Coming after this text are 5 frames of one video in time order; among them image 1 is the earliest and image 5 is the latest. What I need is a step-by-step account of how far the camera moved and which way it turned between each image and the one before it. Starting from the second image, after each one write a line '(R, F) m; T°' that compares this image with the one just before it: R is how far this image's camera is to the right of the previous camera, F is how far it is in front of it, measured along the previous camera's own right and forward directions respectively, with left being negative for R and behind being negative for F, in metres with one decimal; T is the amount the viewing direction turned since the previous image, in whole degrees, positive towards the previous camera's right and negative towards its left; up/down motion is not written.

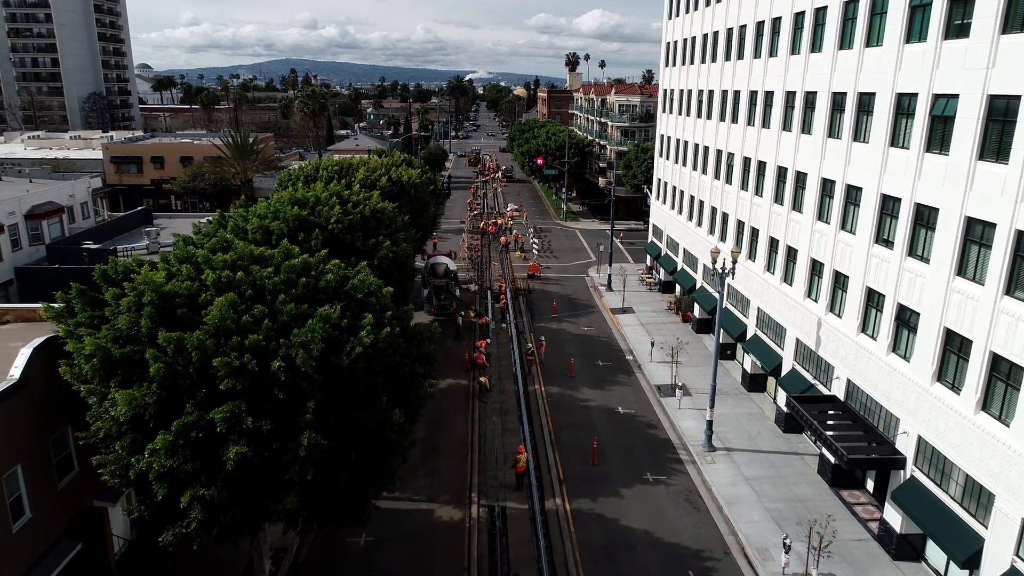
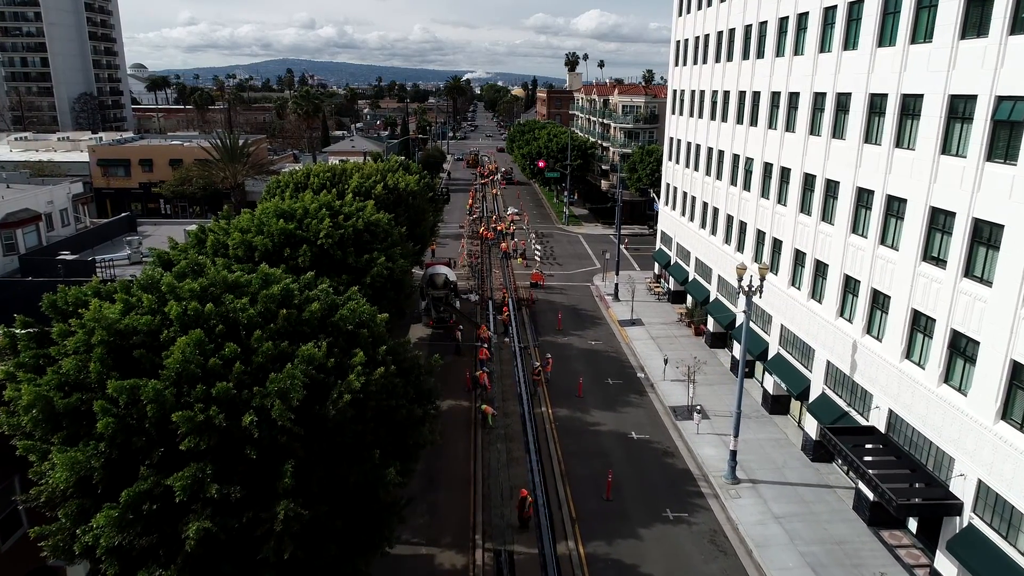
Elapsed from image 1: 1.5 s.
(-0.3, +2.2) m; 0°
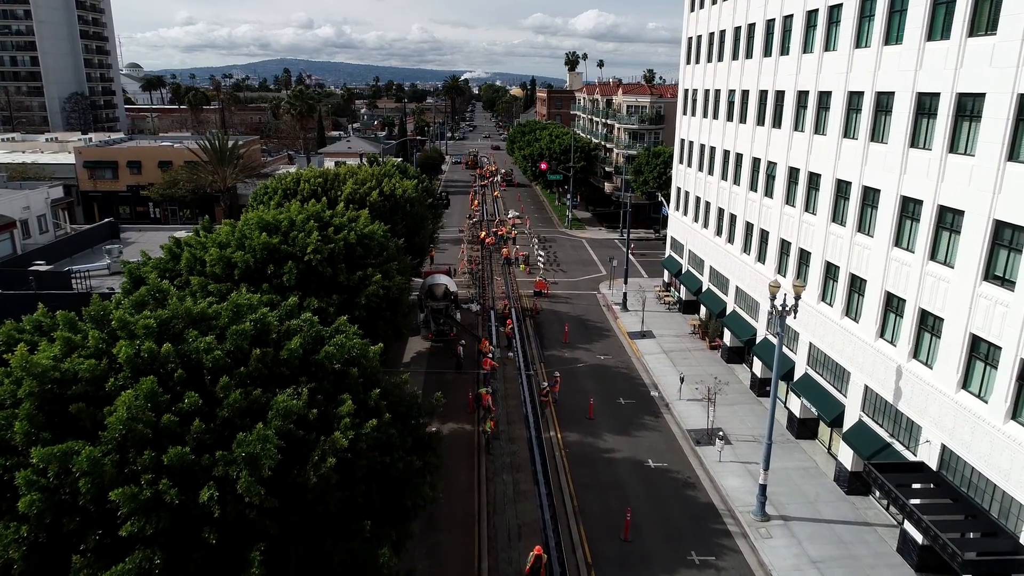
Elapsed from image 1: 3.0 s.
(-0.3, +2.3) m; 0°
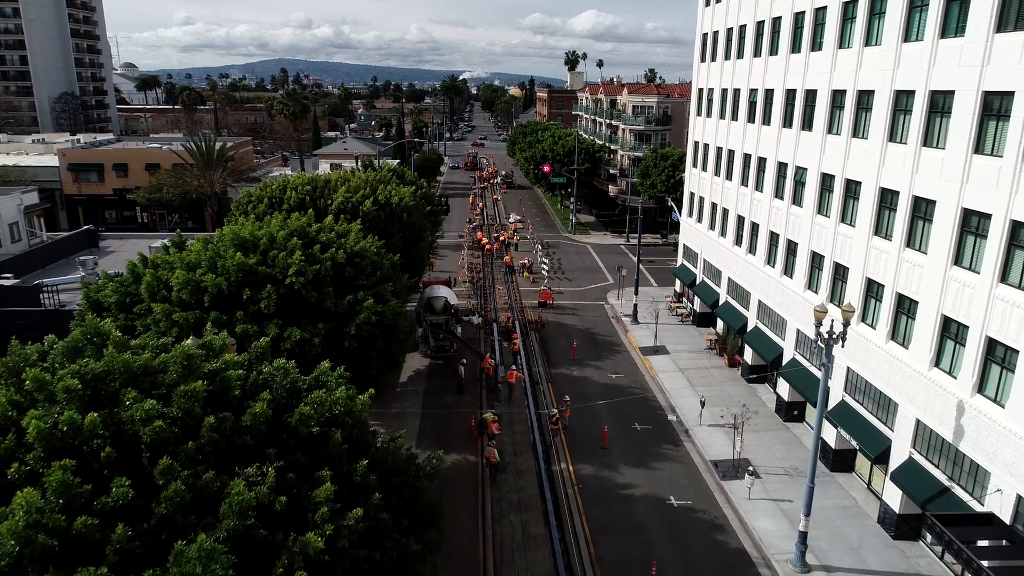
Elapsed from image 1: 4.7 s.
(-0.4, +2.5) m; 0°
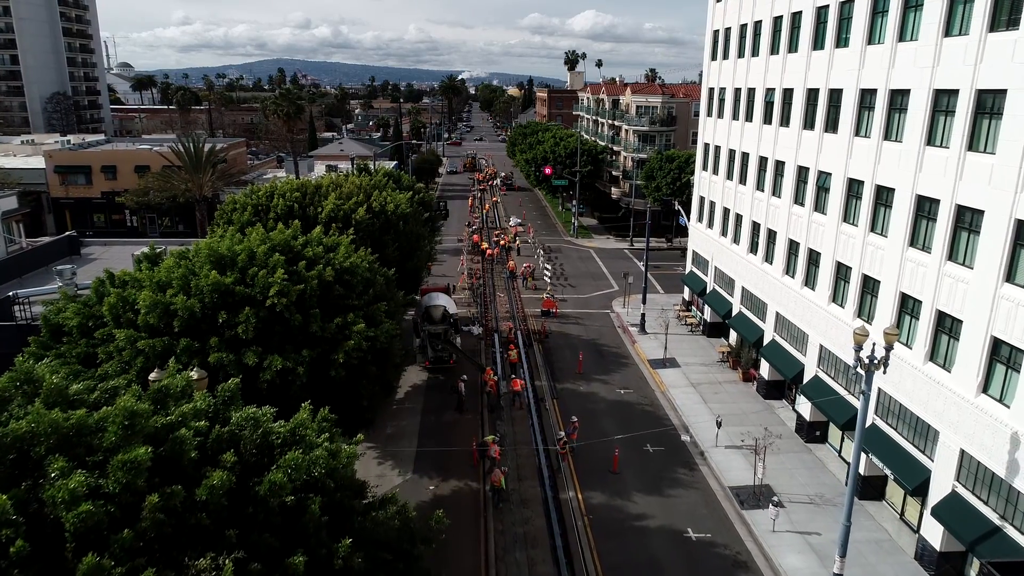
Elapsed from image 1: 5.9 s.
(-0.2, +1.8) m; 0°
